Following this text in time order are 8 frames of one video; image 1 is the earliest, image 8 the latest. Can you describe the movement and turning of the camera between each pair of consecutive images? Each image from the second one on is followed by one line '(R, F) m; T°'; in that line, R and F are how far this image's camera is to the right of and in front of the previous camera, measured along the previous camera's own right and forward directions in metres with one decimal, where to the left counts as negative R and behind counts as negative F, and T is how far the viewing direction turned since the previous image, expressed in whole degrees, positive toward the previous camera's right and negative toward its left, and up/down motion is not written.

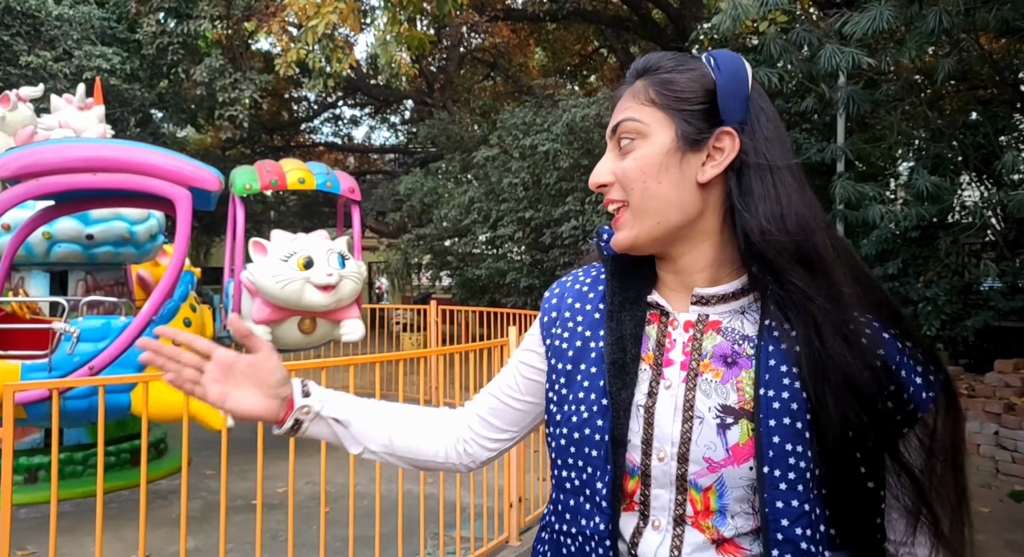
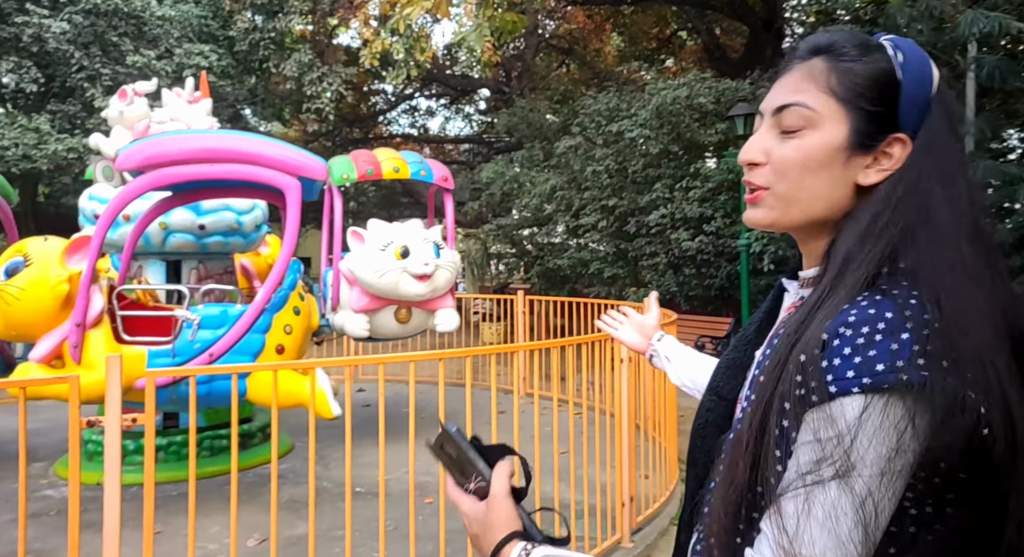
(-0.2, +0.1) m; -6°
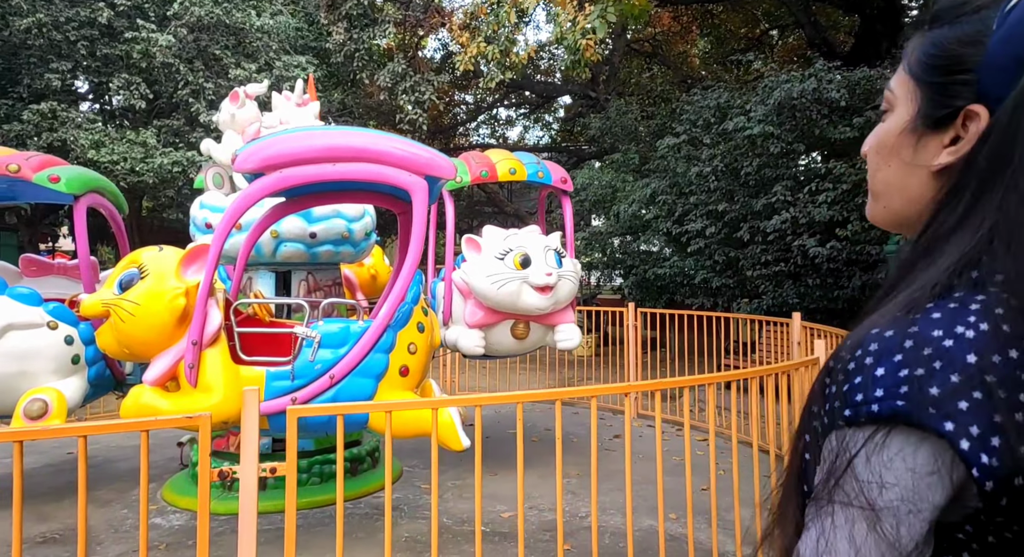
(-0.4, +0.5) m; -6°
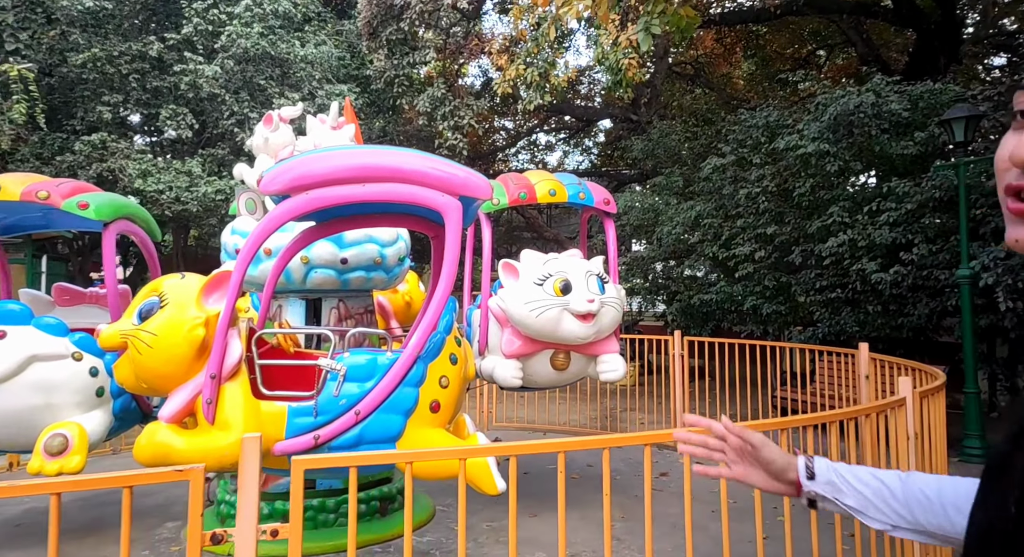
(0.0, +0.3) m; -3°
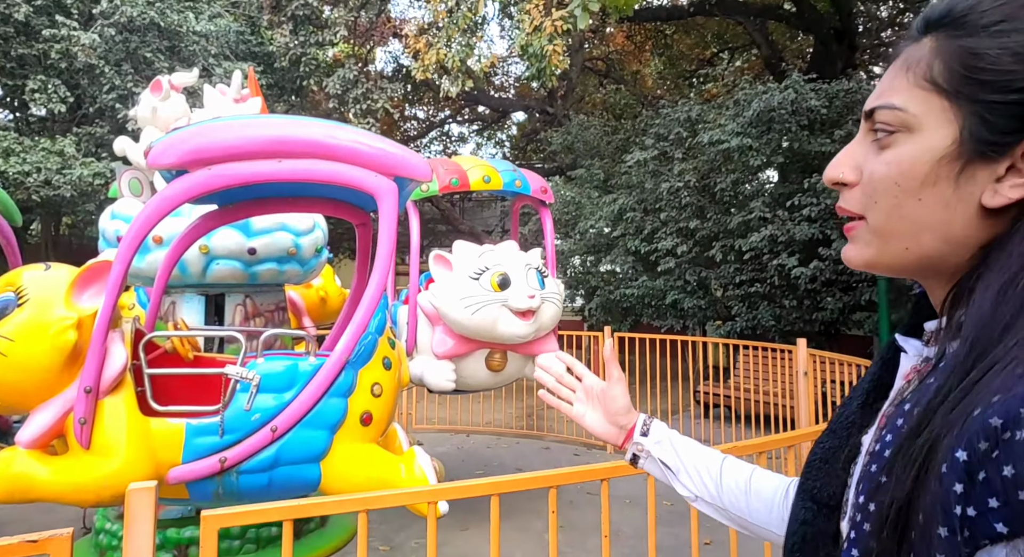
(-0.2, +0.4) m; +7°
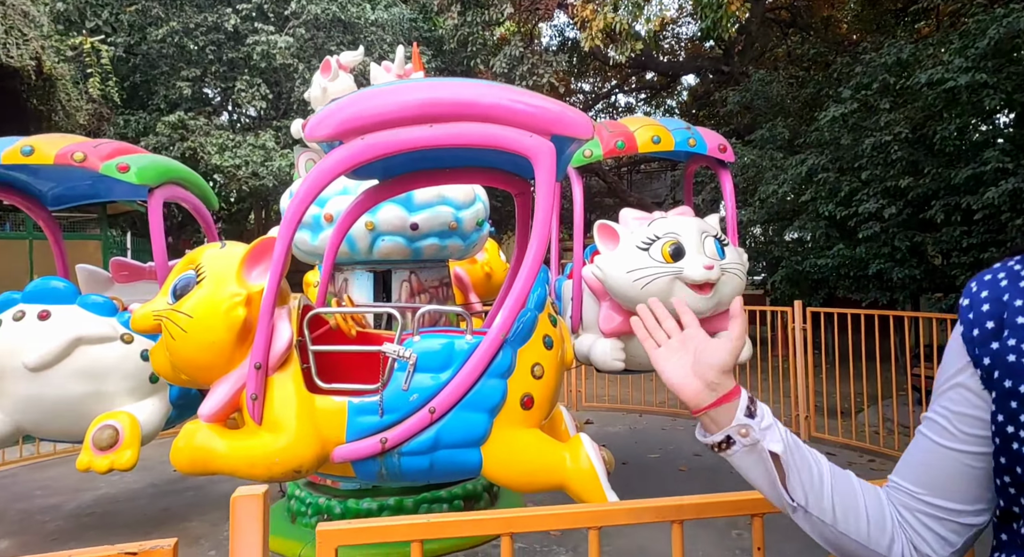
(0.0, +0.3) m; -14°
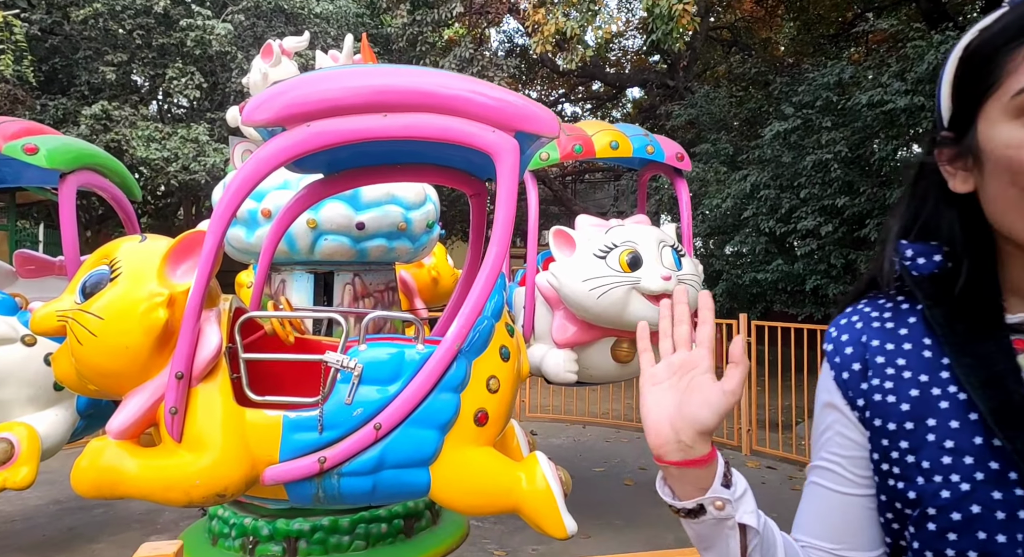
(-0.1, +0.2) m; +5°
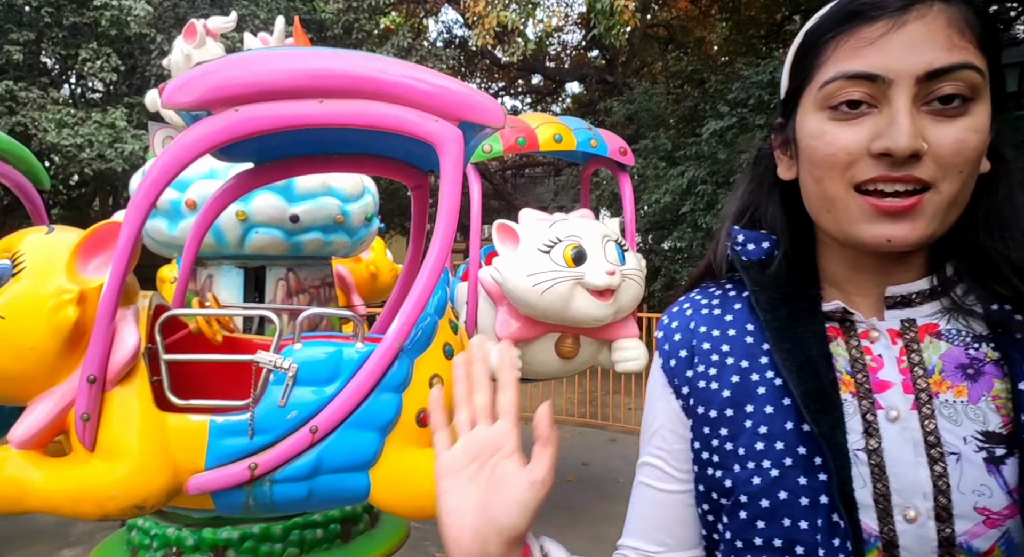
(0.0, +0.1) m; +5°
